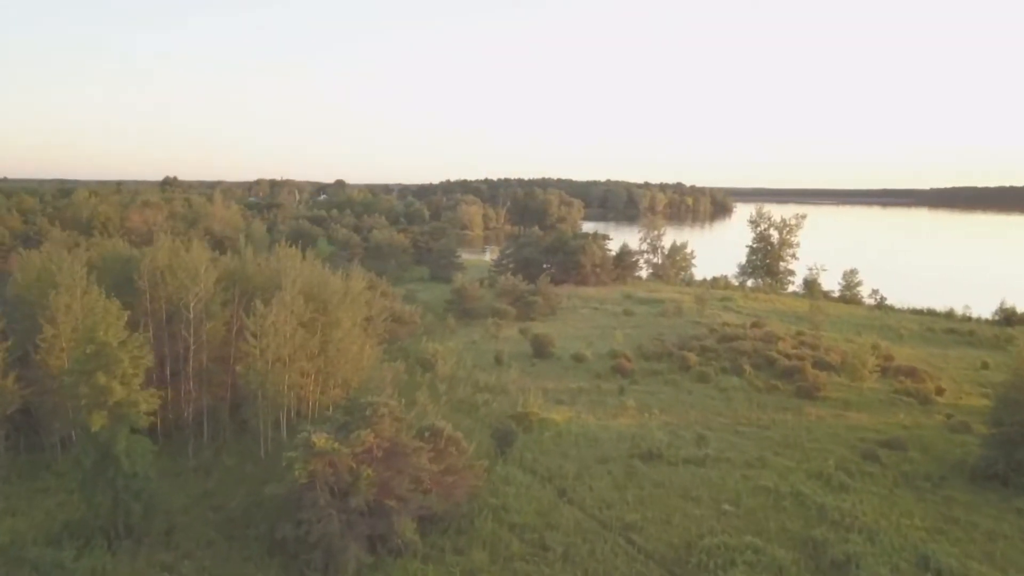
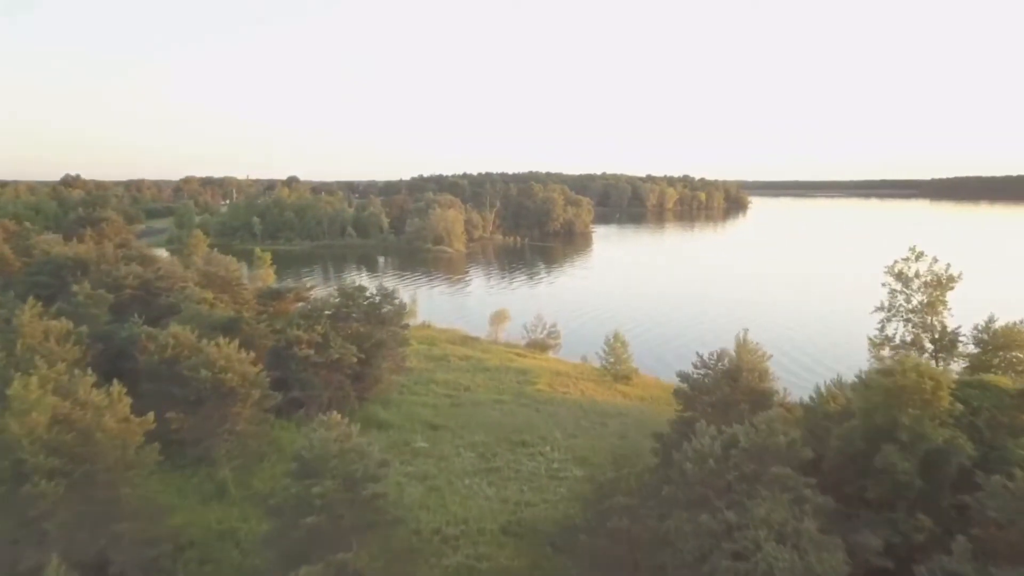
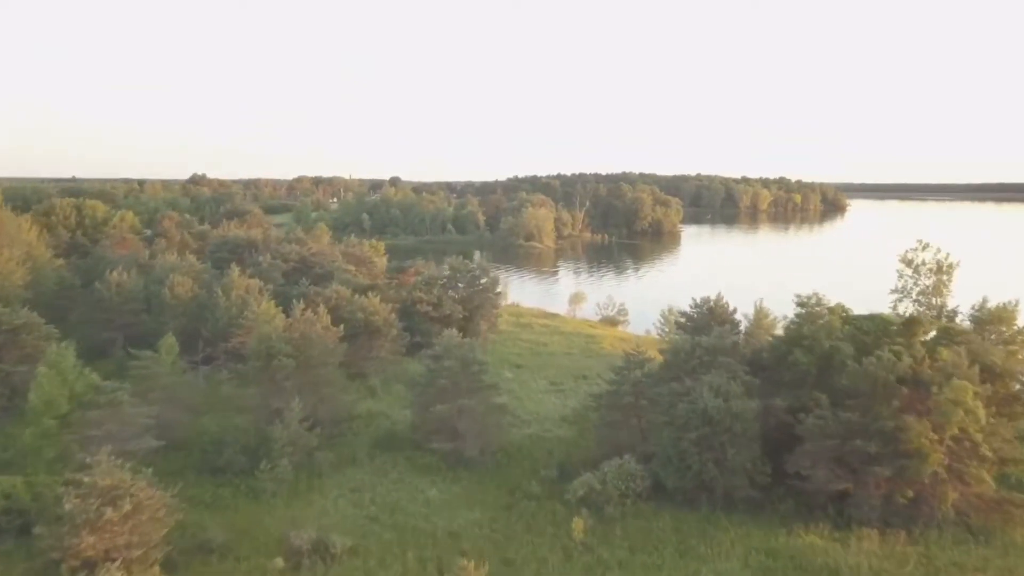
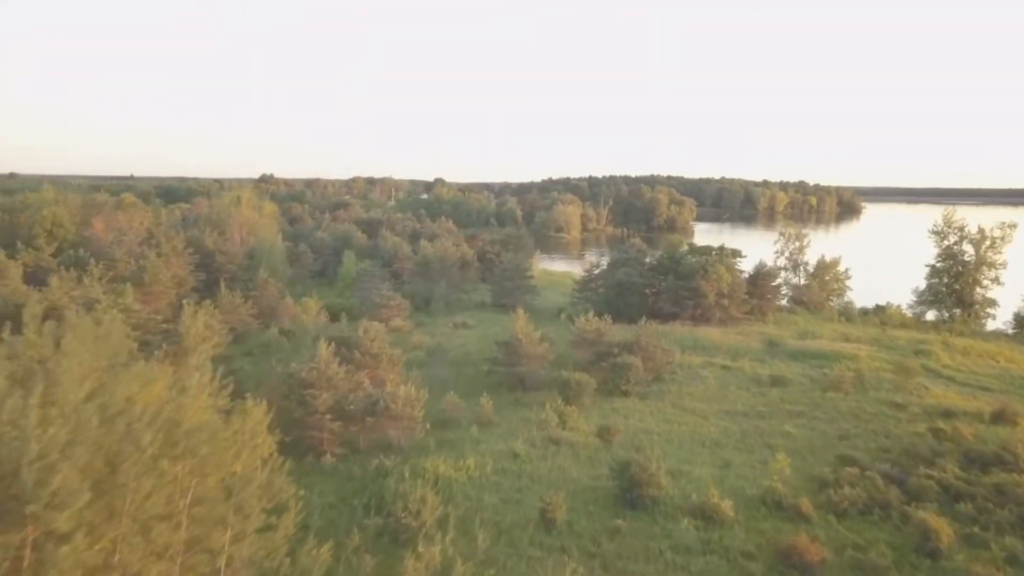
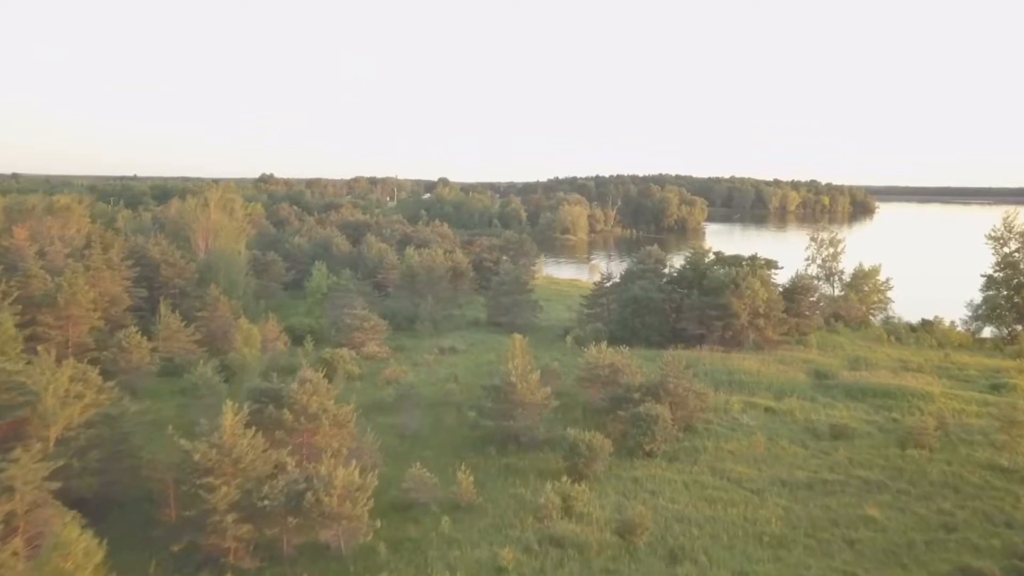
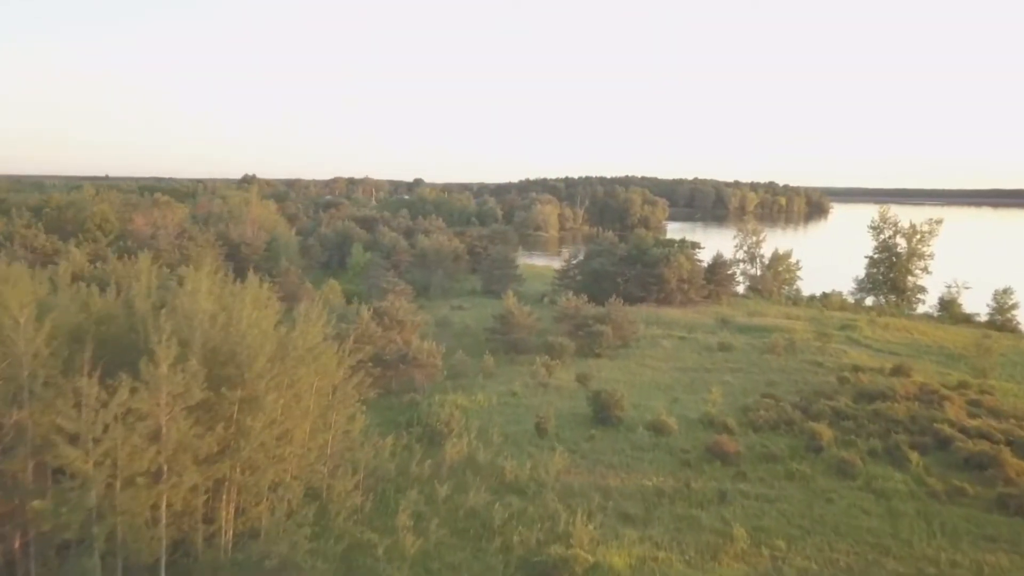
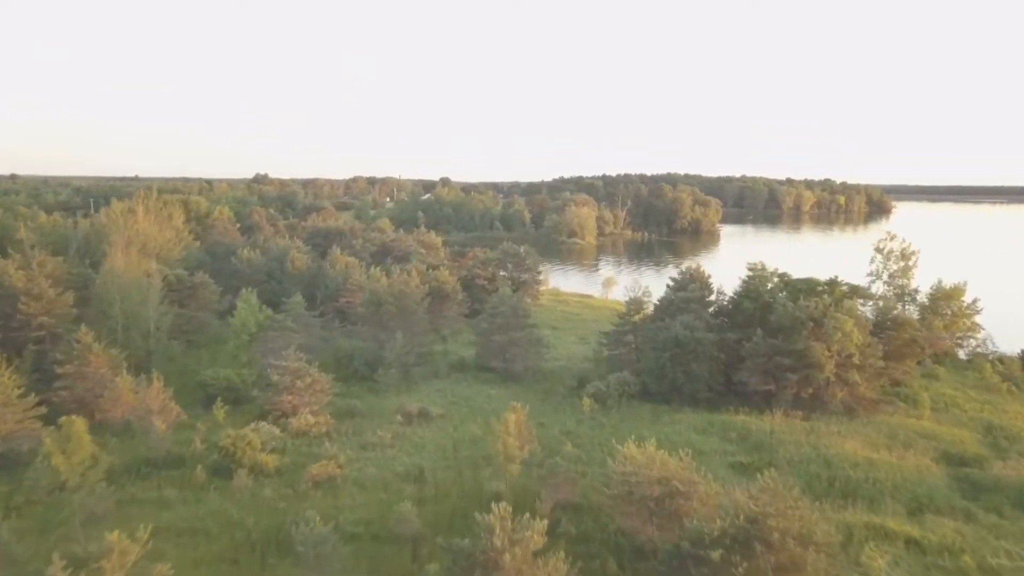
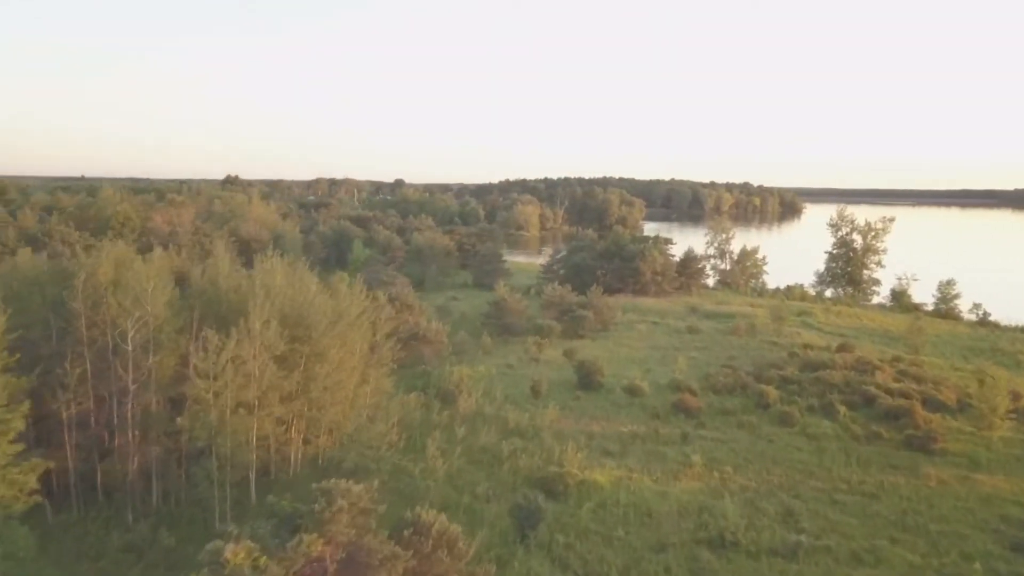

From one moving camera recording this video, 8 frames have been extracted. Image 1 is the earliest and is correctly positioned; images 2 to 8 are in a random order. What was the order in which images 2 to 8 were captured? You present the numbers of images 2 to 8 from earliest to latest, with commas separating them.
8, 6, 4, 5, 7, 3, 2
